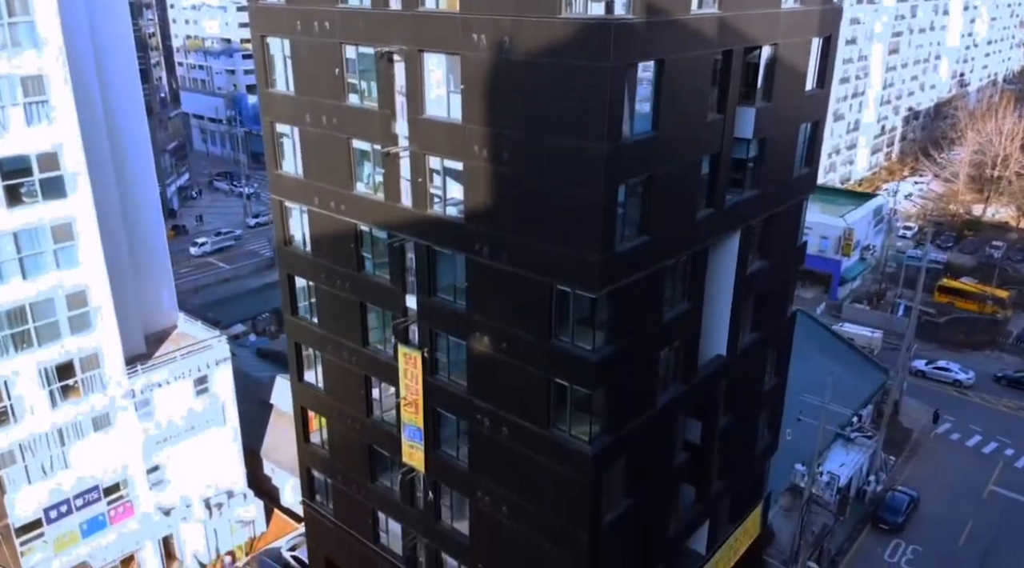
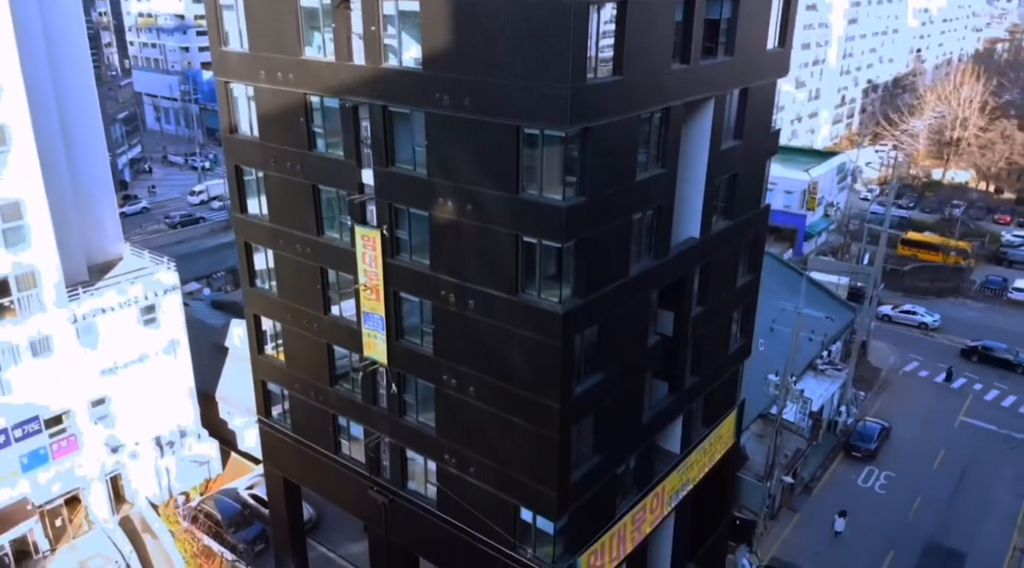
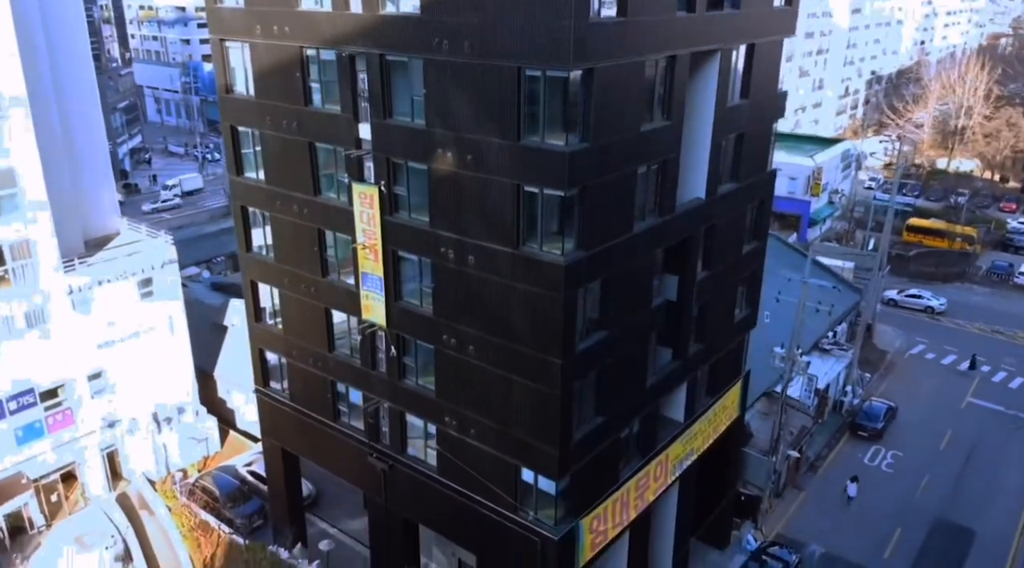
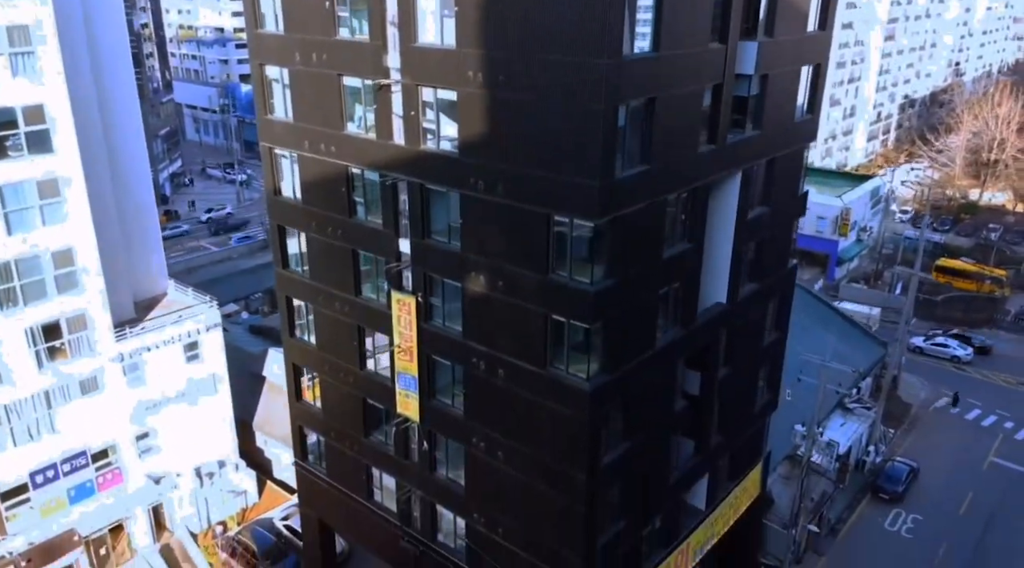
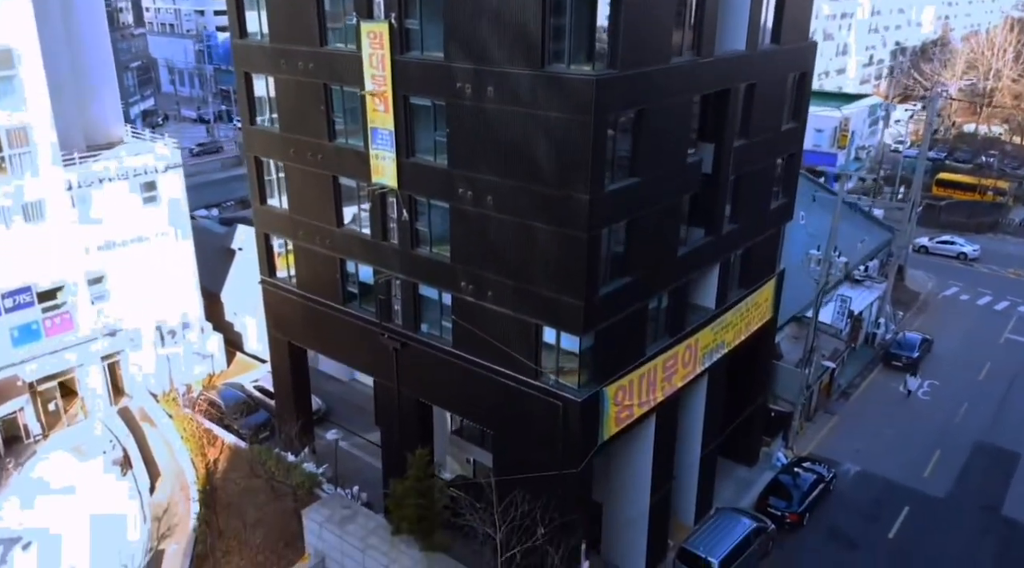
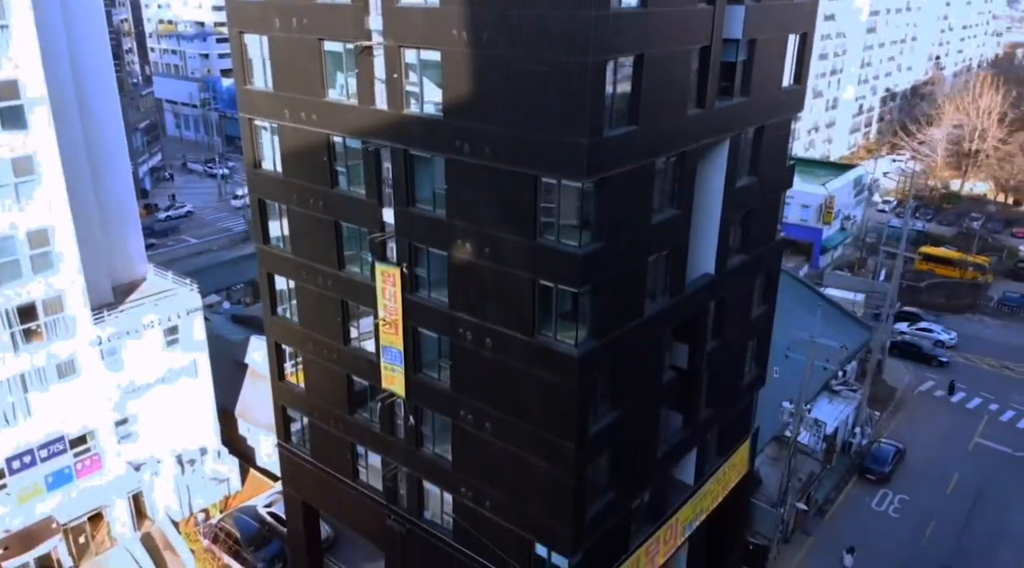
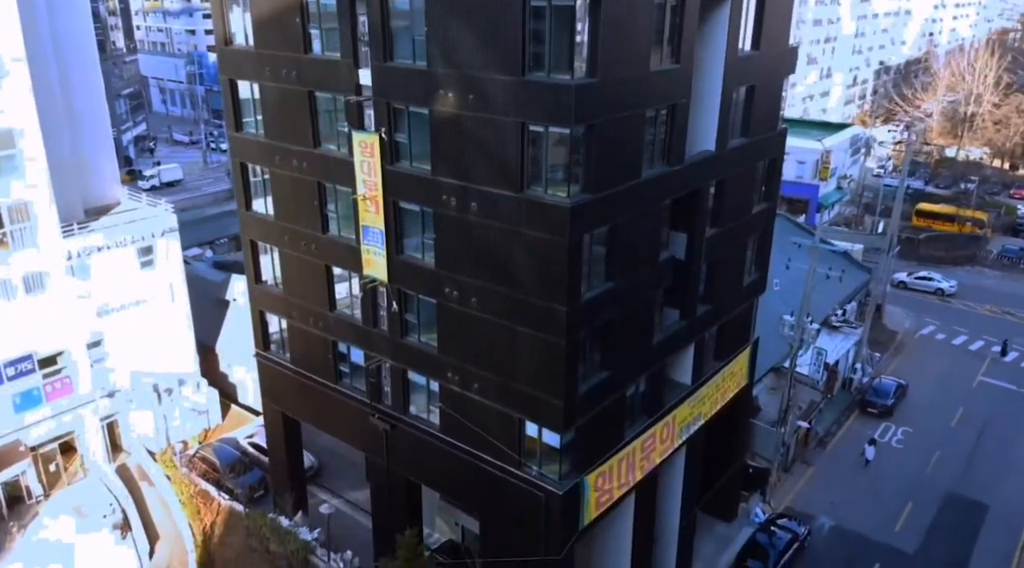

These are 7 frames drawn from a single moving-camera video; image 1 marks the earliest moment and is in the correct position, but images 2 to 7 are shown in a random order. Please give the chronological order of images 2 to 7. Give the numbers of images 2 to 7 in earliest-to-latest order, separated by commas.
4, 6, 2, 3, 7, 5
